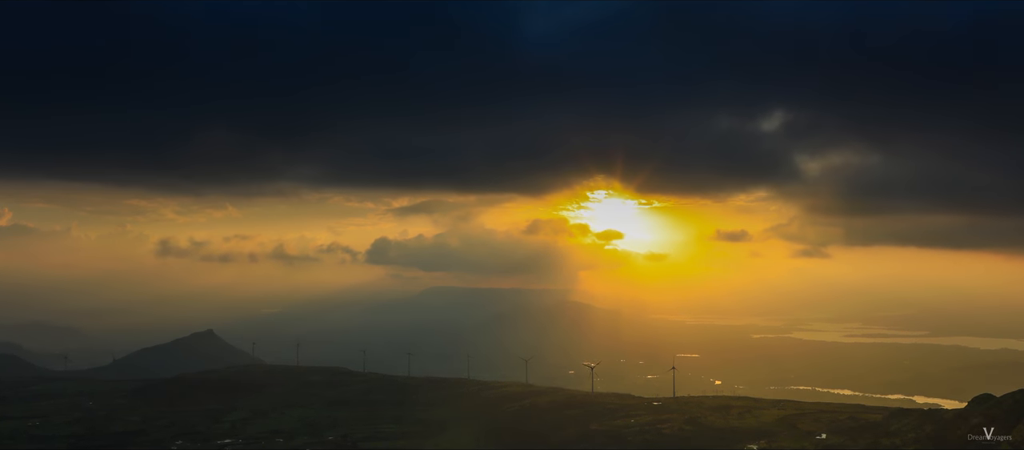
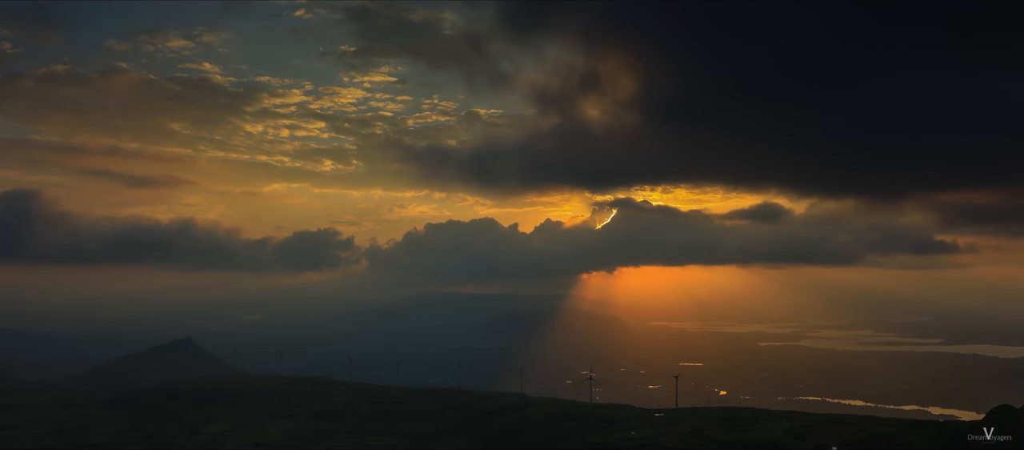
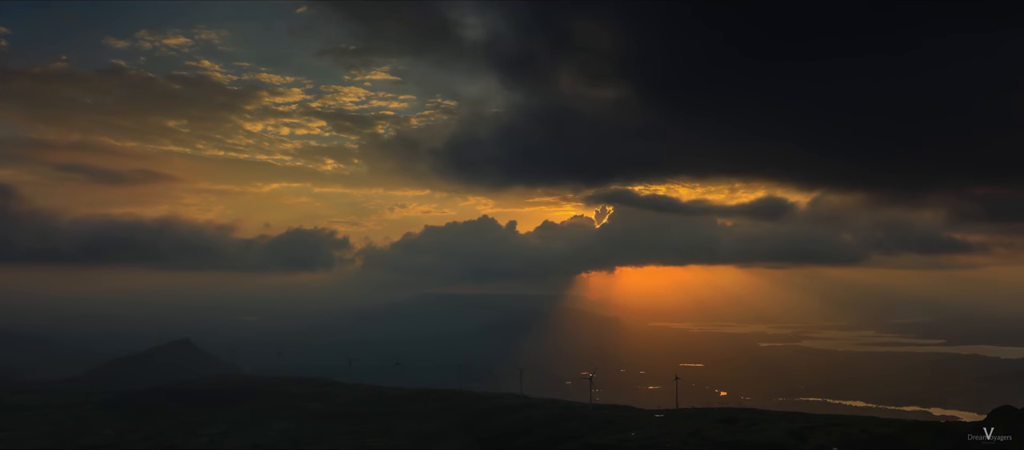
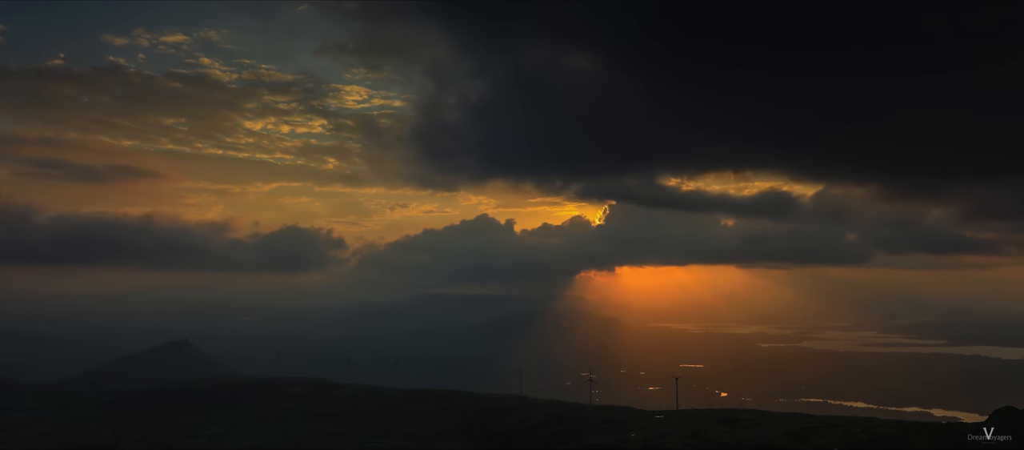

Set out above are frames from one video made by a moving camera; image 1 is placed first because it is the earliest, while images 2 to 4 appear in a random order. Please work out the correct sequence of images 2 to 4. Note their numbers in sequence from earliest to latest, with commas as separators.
2, 3, 4
